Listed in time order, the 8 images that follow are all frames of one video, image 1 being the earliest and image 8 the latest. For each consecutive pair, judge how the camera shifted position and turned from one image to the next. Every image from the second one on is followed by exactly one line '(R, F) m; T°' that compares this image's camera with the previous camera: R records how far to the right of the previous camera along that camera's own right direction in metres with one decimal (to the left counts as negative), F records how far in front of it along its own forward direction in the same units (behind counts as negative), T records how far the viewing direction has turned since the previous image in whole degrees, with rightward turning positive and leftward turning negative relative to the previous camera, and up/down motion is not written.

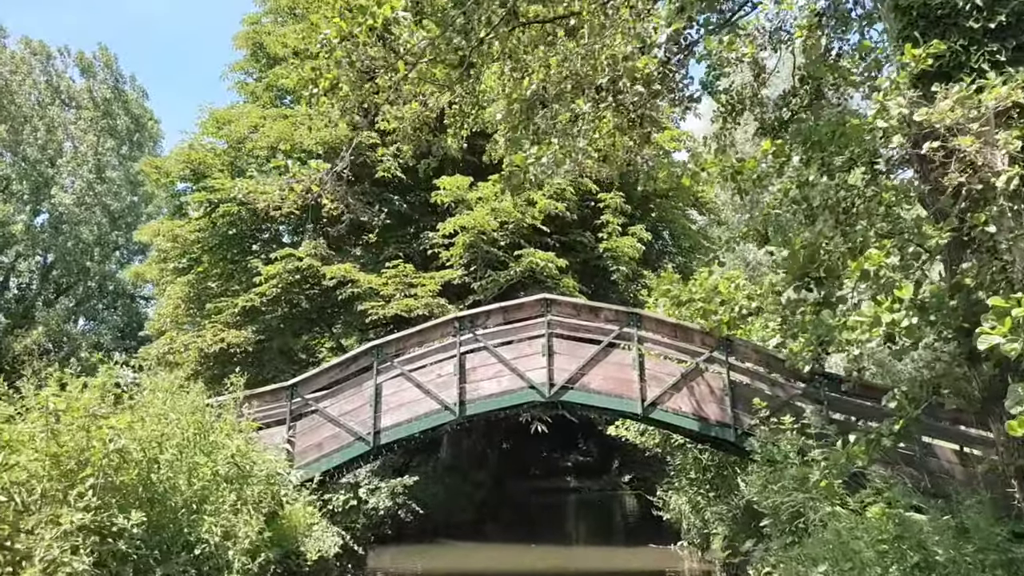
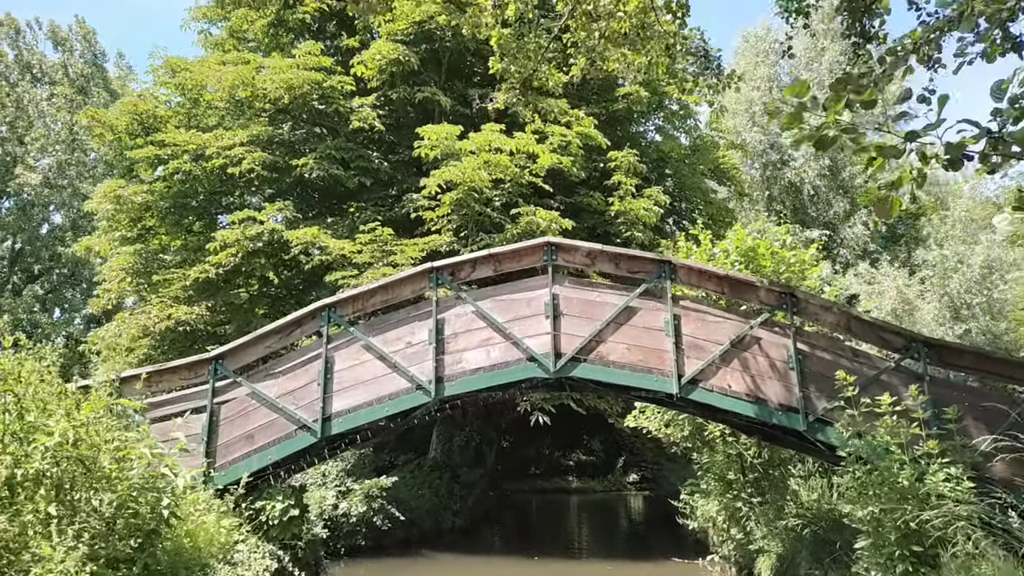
(+0.1, +2.2) m; 0°
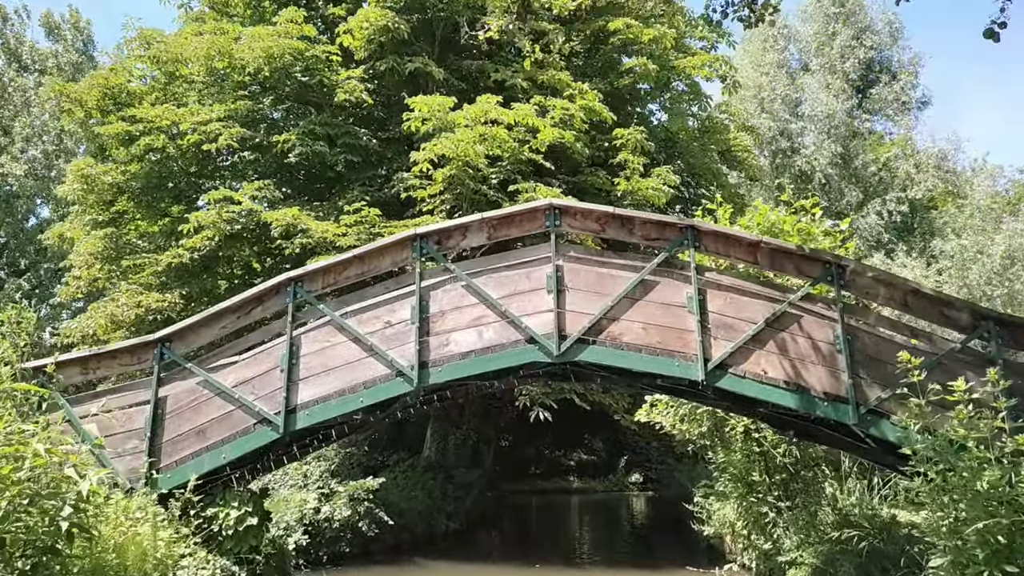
(0.0, +1.0) m; 0°
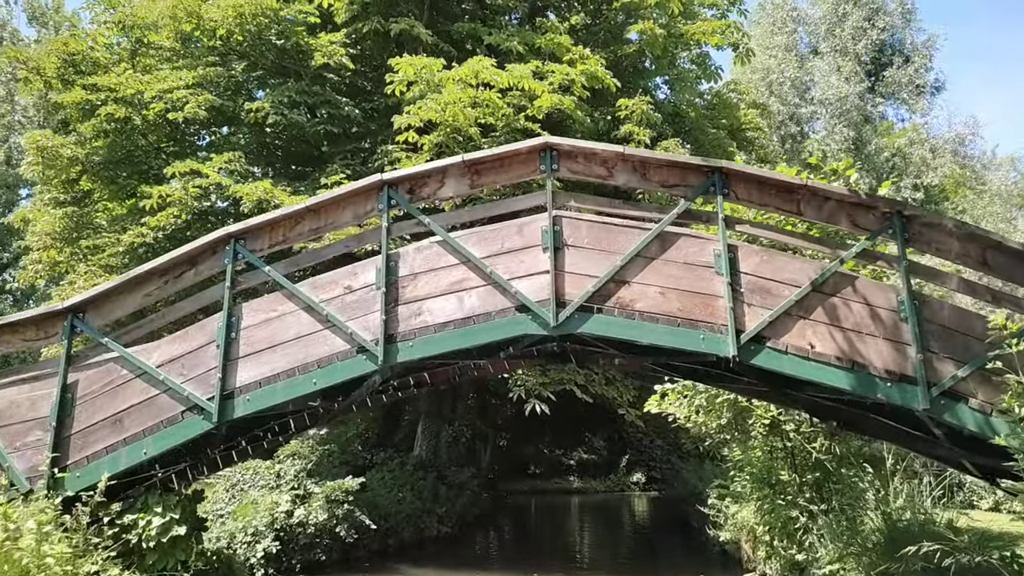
(+0.1, +1.0) m; 0°
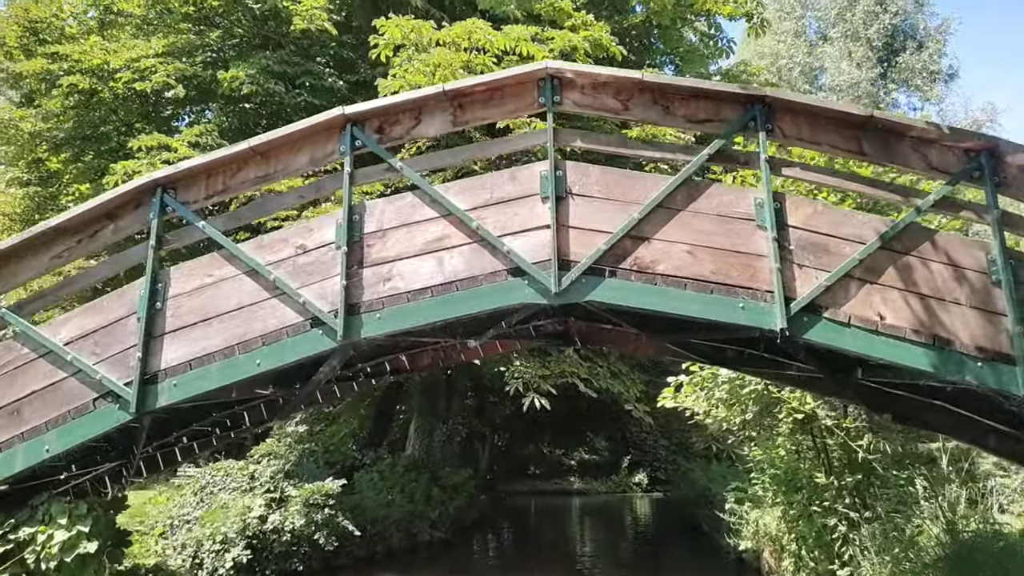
(0.0, +0.9) m; 0°
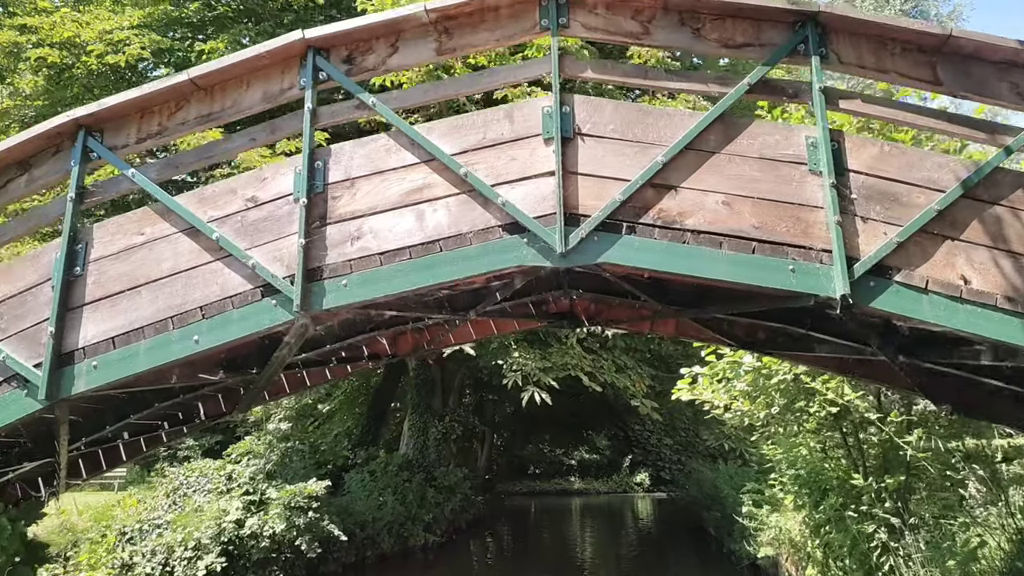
(0.0, +0.7) m; 0°
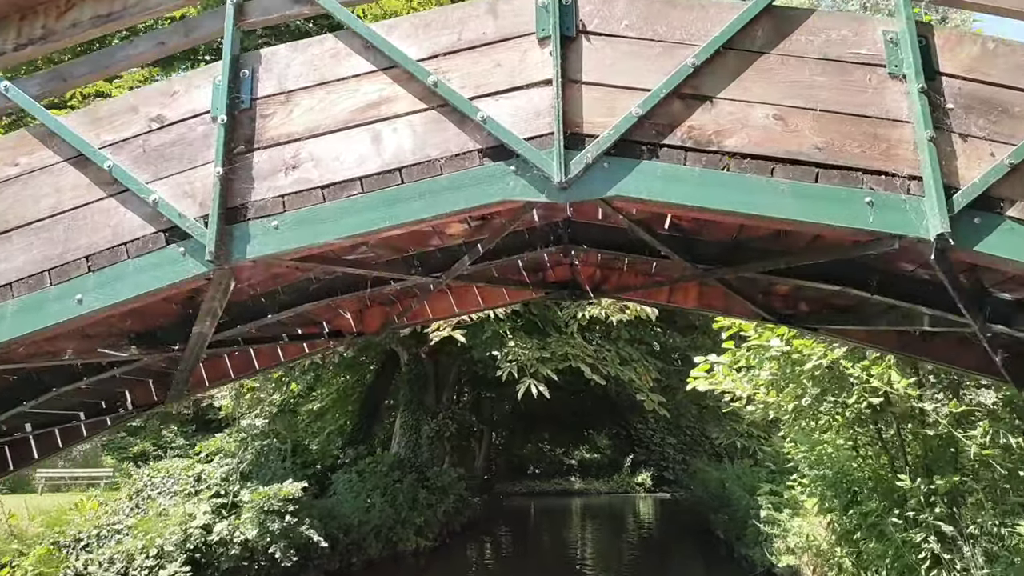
(0.0, +0.7) m; 0°
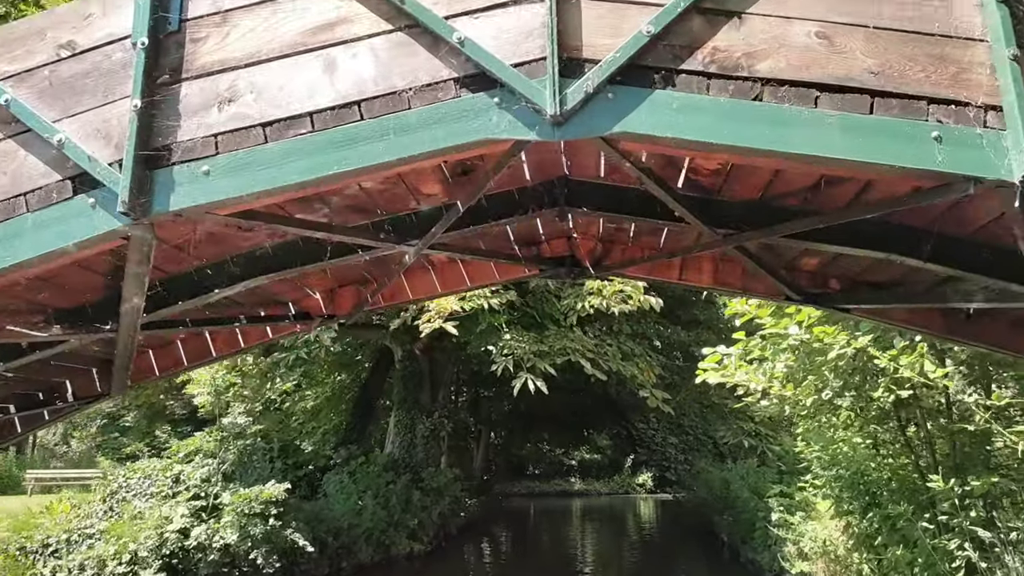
(0.0, +0.4) m; 0°
